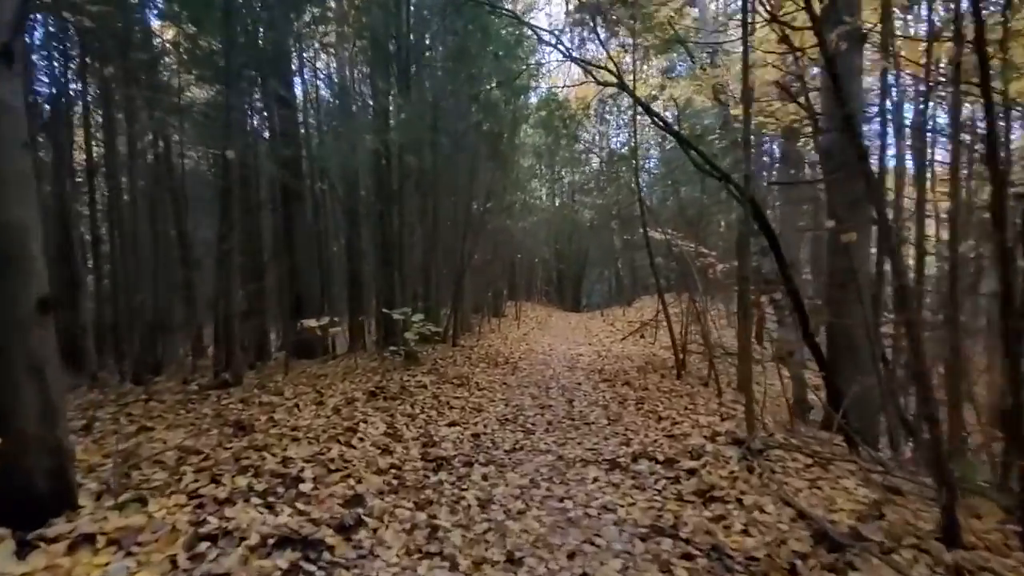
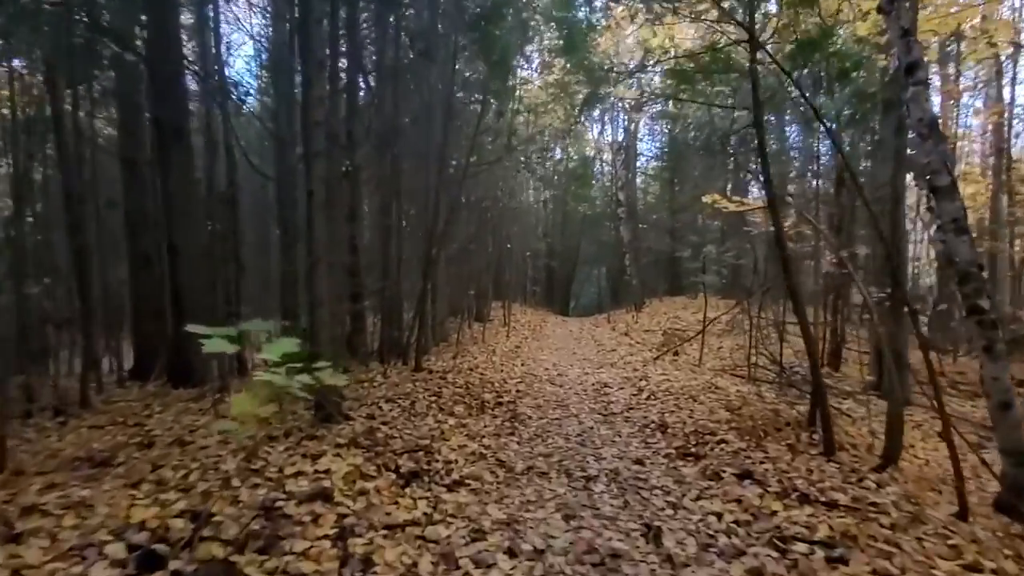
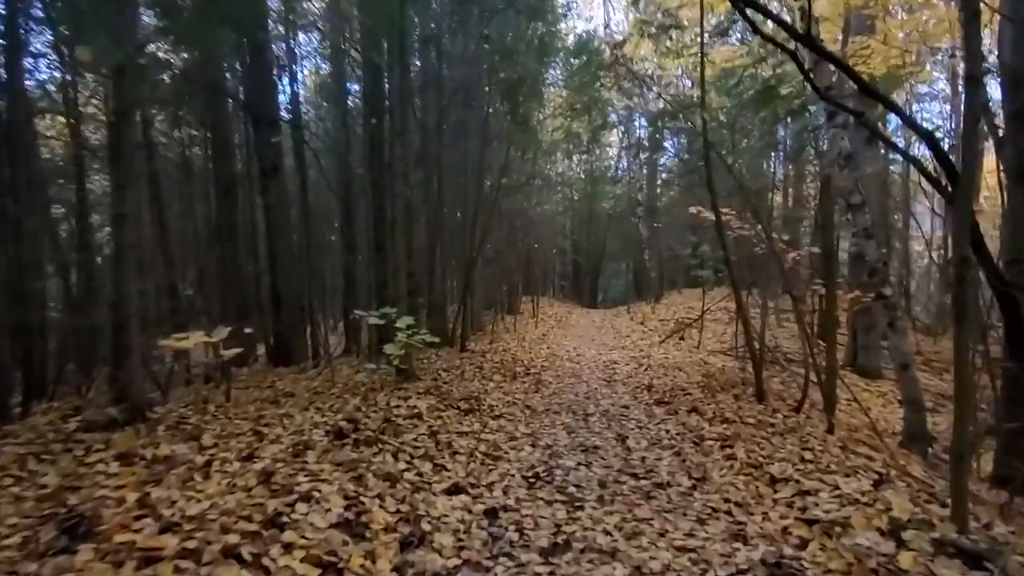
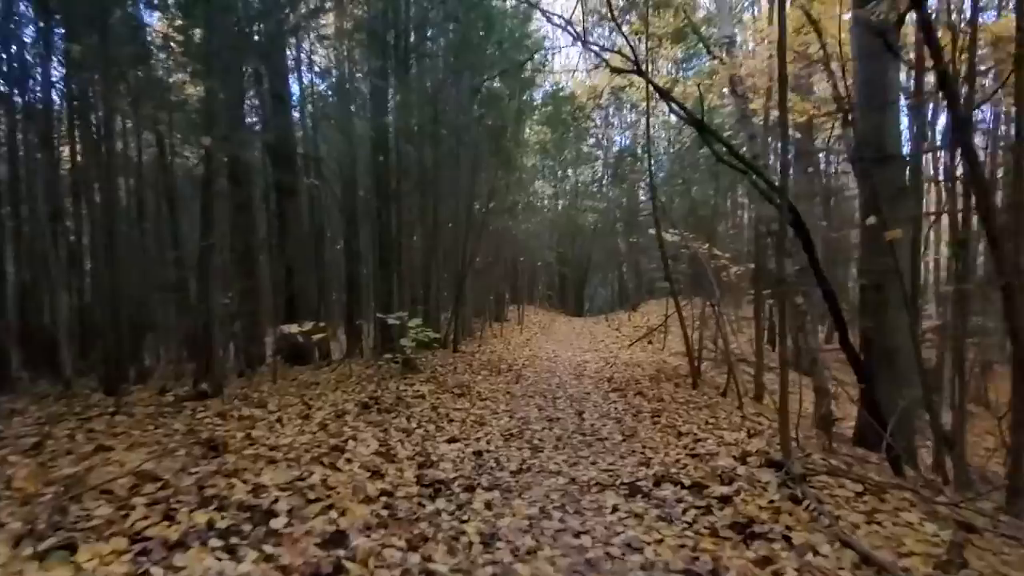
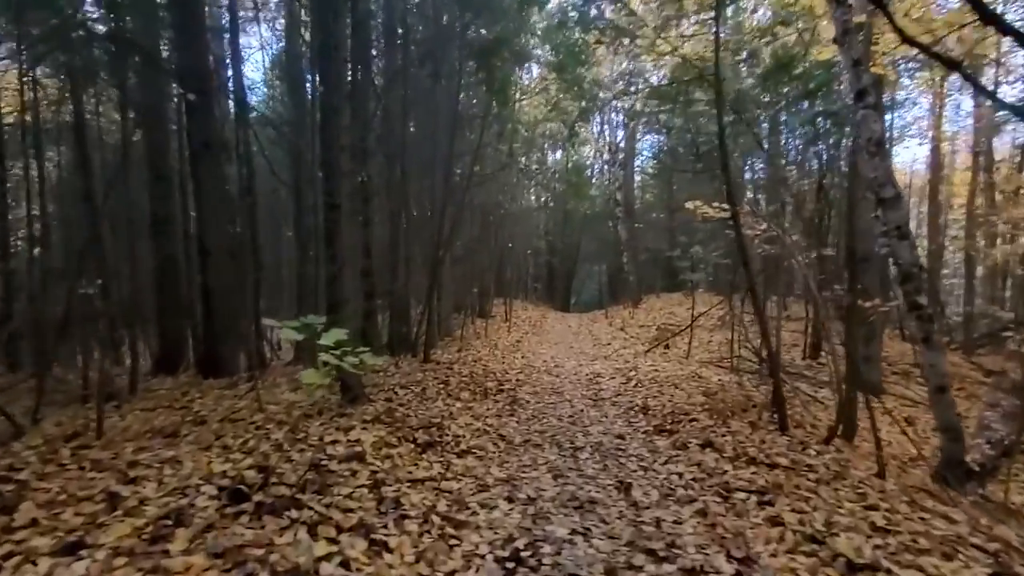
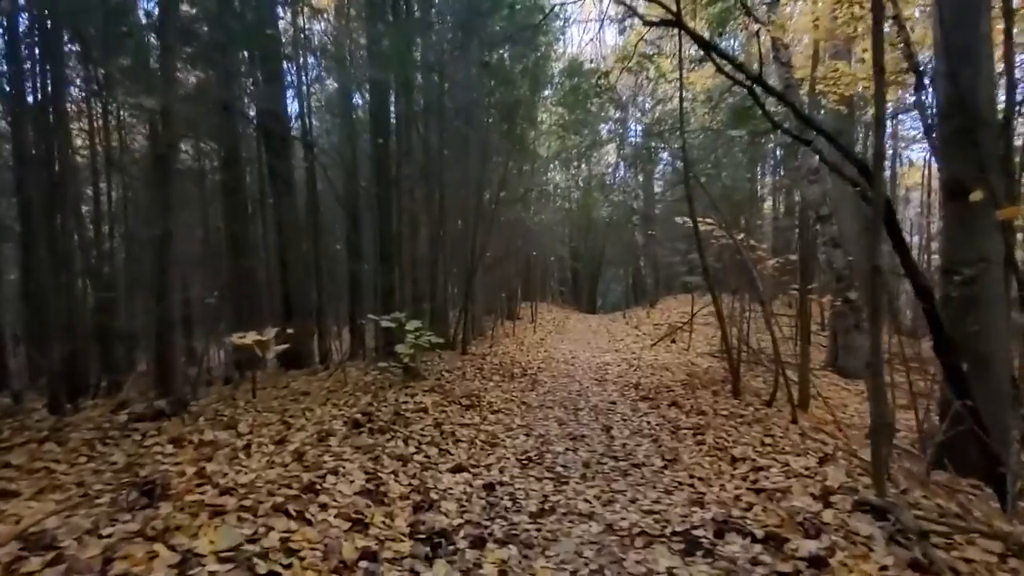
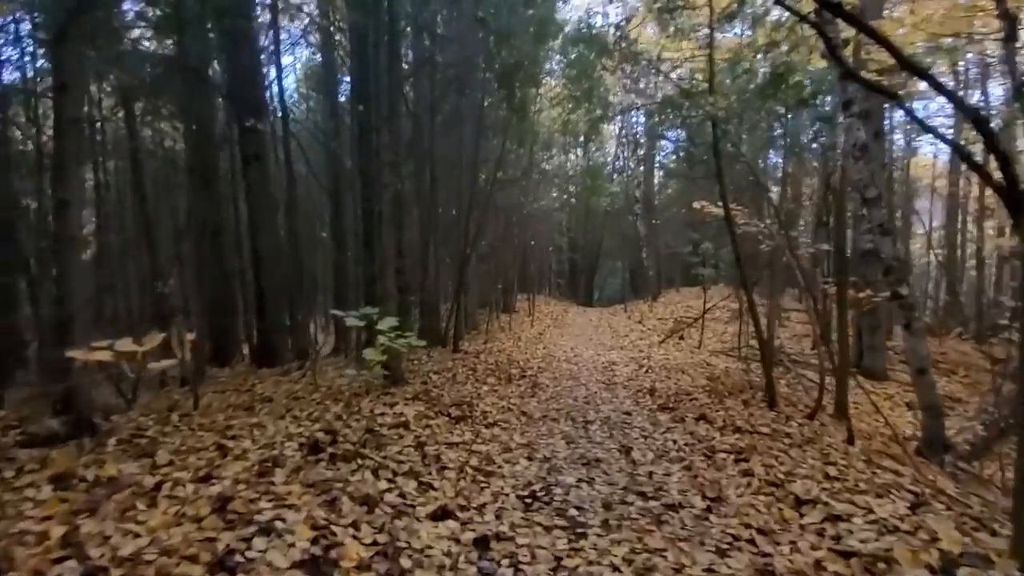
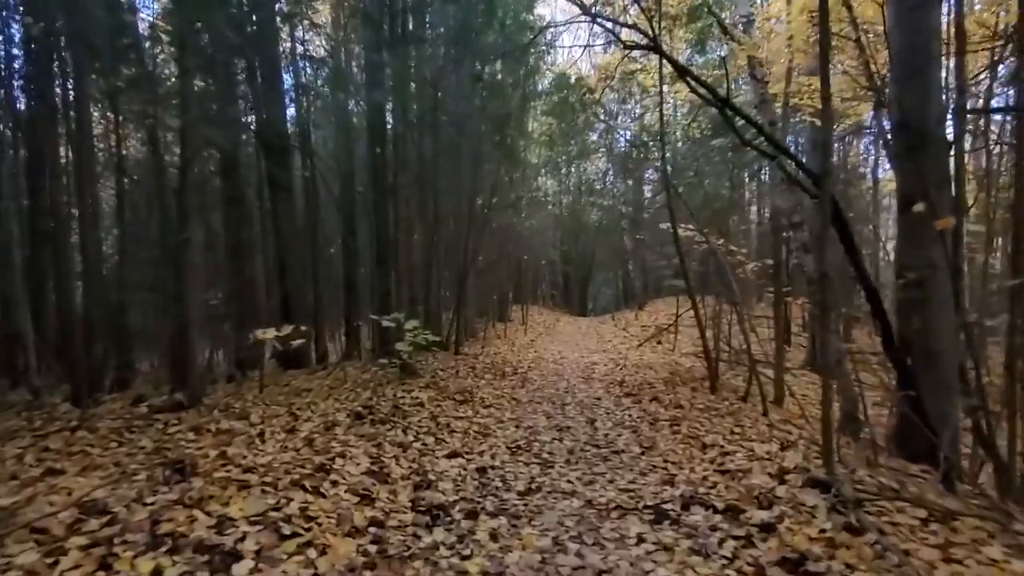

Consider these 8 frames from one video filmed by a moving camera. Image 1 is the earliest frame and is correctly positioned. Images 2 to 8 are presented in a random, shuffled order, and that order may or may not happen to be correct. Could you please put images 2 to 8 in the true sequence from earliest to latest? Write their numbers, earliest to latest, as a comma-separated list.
4, 8, 6, 3, 7, 5, 2
